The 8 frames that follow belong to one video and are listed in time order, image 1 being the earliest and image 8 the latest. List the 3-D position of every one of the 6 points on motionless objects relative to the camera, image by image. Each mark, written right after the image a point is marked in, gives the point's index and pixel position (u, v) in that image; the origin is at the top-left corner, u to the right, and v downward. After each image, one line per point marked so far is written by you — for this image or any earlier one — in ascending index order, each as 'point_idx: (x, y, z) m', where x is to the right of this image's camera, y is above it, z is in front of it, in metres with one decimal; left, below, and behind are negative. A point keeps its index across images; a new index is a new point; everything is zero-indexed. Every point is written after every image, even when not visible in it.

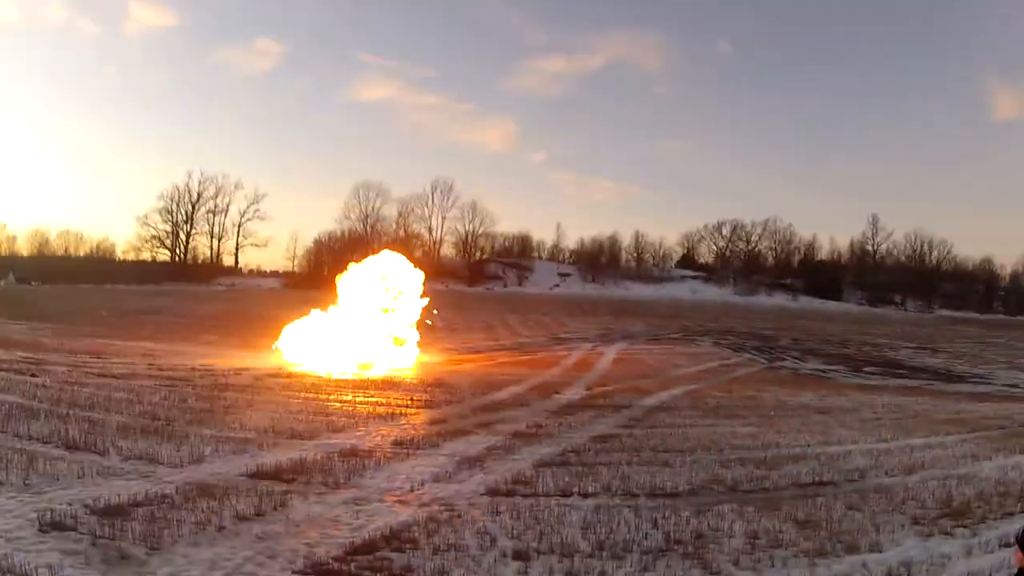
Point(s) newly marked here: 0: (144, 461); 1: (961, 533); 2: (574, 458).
0: (-8.0, -3.7, +15.9) m
1: (+7.8, -4.3, +12.9) m
2: (+1.4, -3.9, +17.2) m
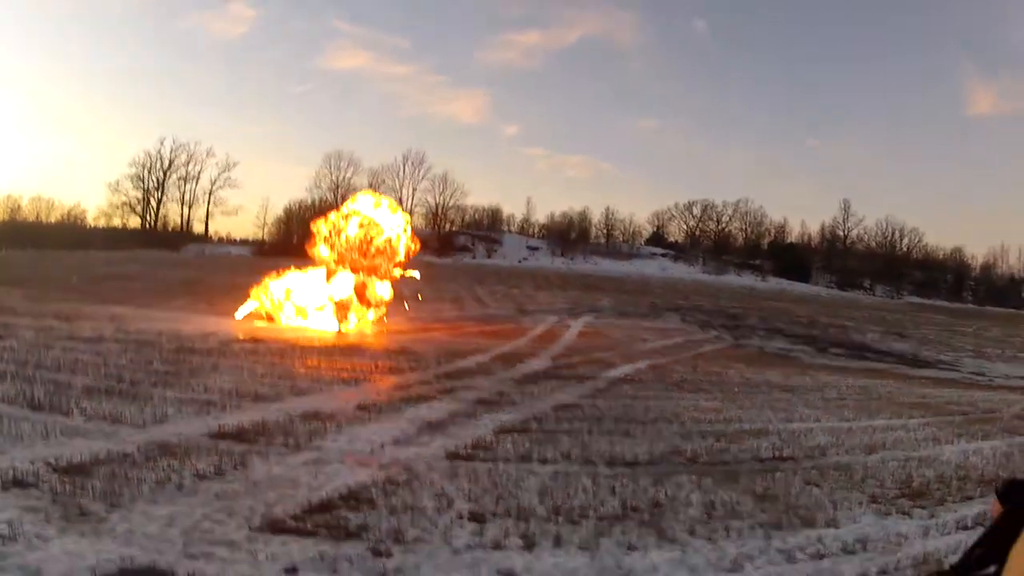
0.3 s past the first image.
0: (-8.8, -2.9, +15.8) m
1: (+7.2, -4.0, +13.4) m
2: (+0.6, -3.3, +17.5) m
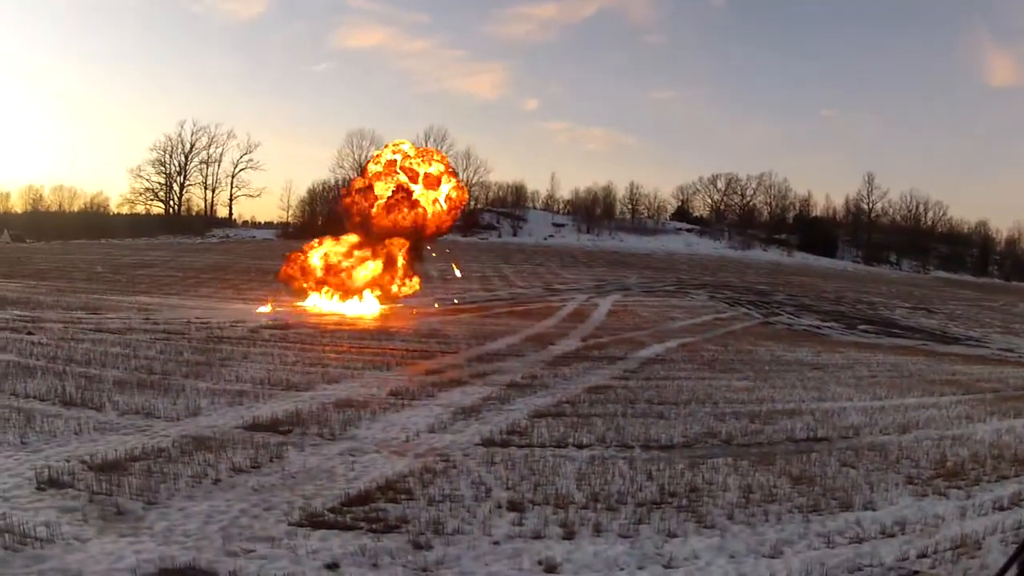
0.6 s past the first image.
0: (-8.1, -2.7, +15.9) m
1: (+7.8, -3.6, +13.1) m
2: (+1.4, -2.9, +17.4) m
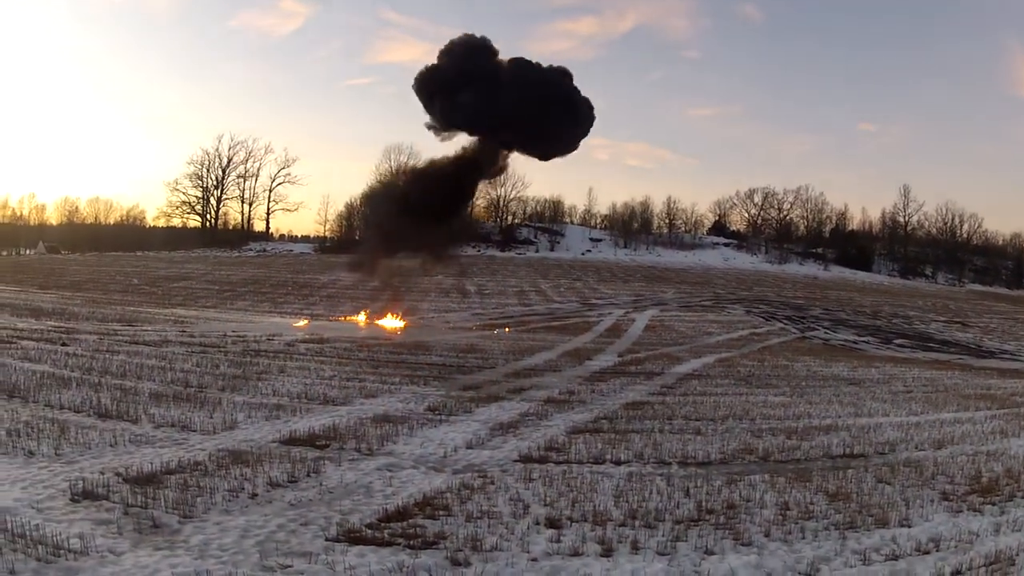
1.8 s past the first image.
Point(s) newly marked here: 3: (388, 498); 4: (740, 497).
0: (-7.3, -3.1, +16.2) m
1: (+8.4, -3.9, +12.9) m
2: (+2.1, -3.3, +17.4) m
3: (-2.1, -3.6, +12.6) m
4: (+4.1, -3.7, +13.2) m
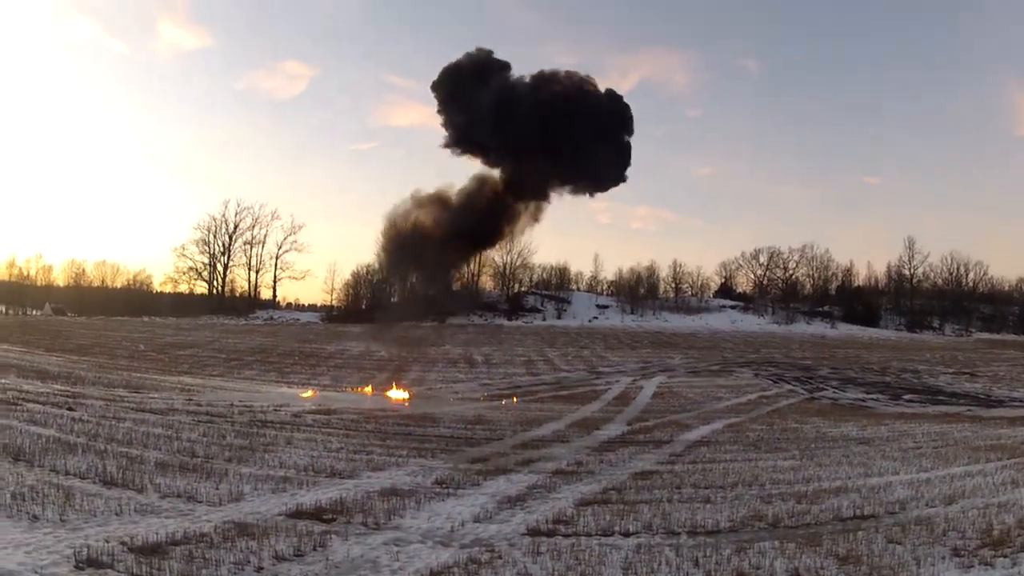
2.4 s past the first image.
0: (-7.1, -4.7, +16.1) m
1: (+8.6, -4.9, +12.5) m
2: (+2.3, -4.8, +17.1) m
3: (-2.0, -4.8, +12.3) m
4: (+4.2, -4.9, +12.9) m
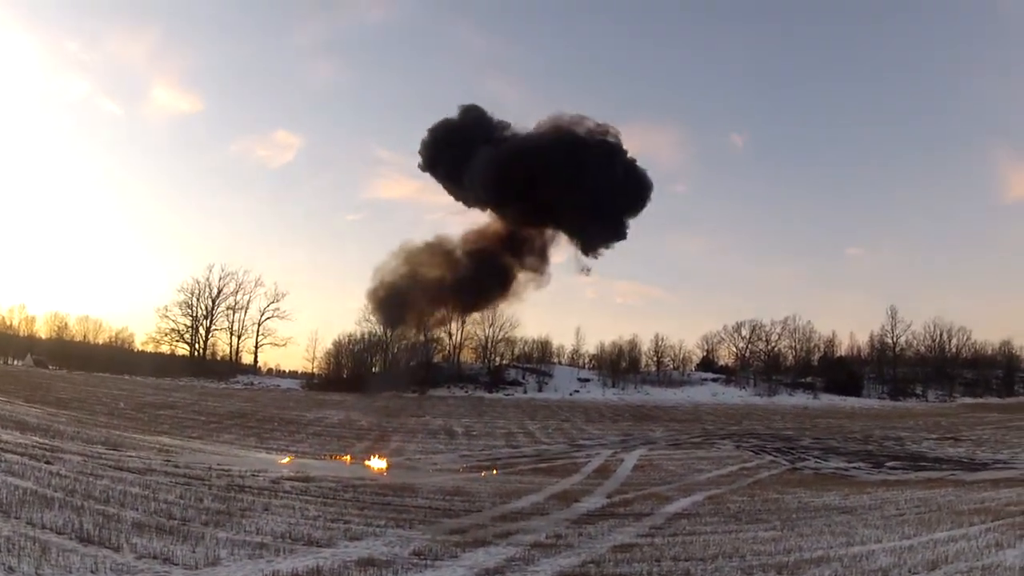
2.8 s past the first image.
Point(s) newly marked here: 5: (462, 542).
0: (-7.4, -5.4, +15.5) m
1: (+8.5, -5.5, +12.4) m
2: (+2.1, -5.8, +16.8) m
3: (-2.1, -5.1, +11.9) m
4: (+4.1, -5.4, +12.6) m
5: (-1.2, -6.2, +19.3) m
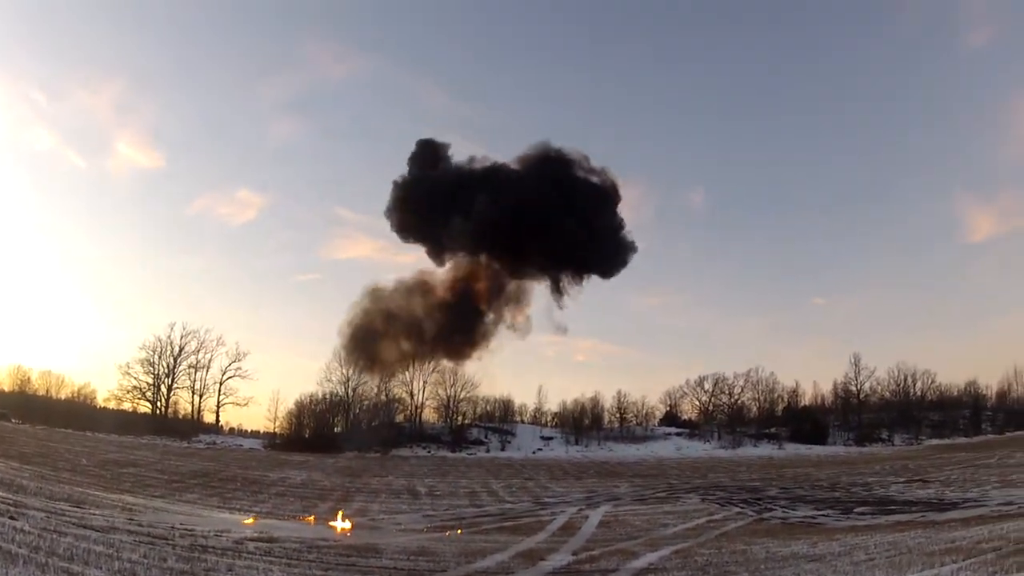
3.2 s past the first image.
0: (-7.3, -6.1, +14.7) m
1: (+8.8, -6.1, +13.1) m
2: (+2.0, -6.8, +16.8) m
3: (-1.7, -5.5, +11.7) m
4: (+4.4, -6.0, +12.9) m
5: (-1.5, -7.4, +19.0) m
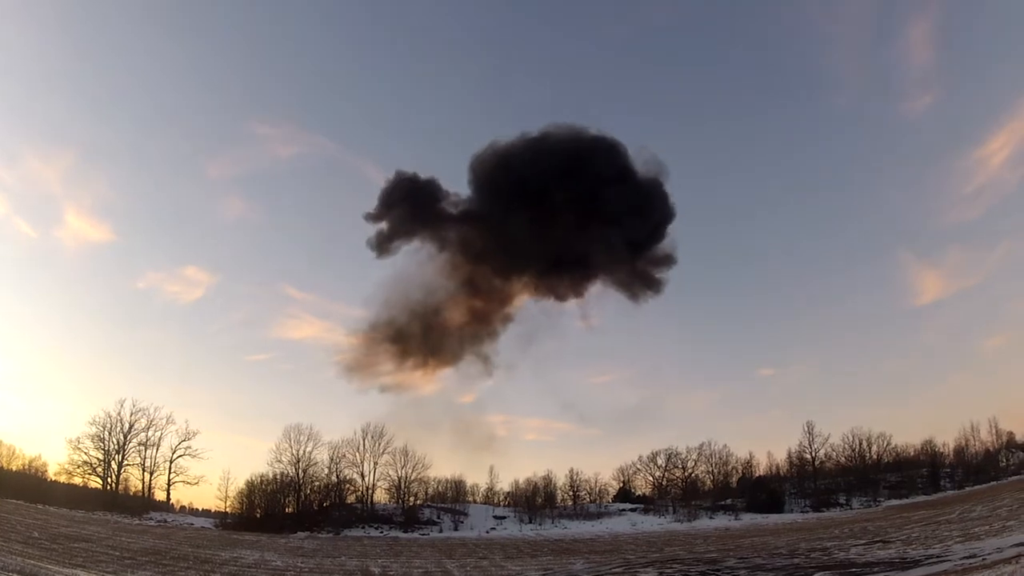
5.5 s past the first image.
0: (-7.0, -7.1, +14.0) m
1: (+9.1, -7.3, +14.2) m
2: (+2.0, -8.3, +17.1) m
3: (-1.1, -6.3, +11.7) m
4: (+4.8, -7.1, +13.6) m
5: (-1.8, -9.0, +18.8) m
